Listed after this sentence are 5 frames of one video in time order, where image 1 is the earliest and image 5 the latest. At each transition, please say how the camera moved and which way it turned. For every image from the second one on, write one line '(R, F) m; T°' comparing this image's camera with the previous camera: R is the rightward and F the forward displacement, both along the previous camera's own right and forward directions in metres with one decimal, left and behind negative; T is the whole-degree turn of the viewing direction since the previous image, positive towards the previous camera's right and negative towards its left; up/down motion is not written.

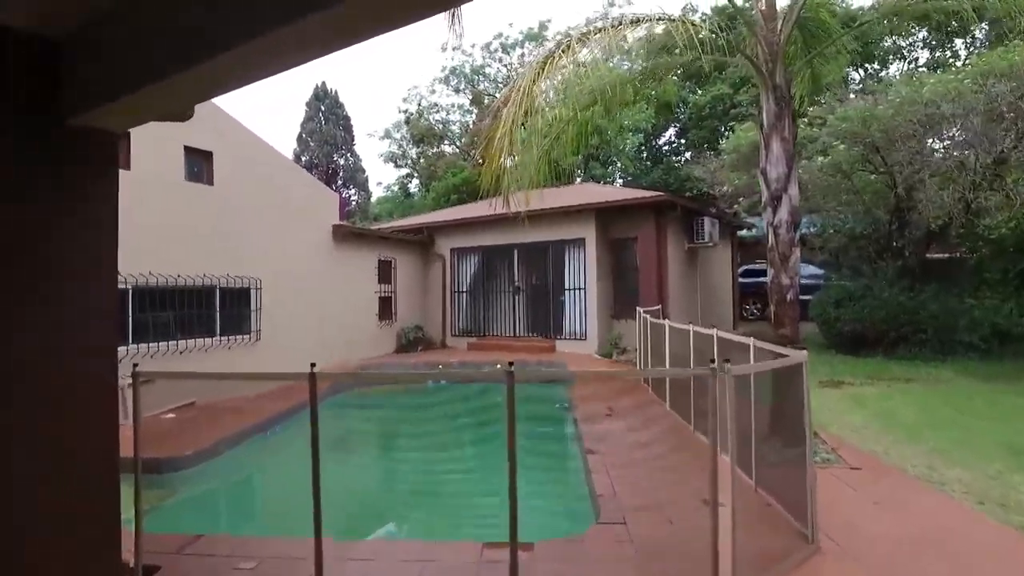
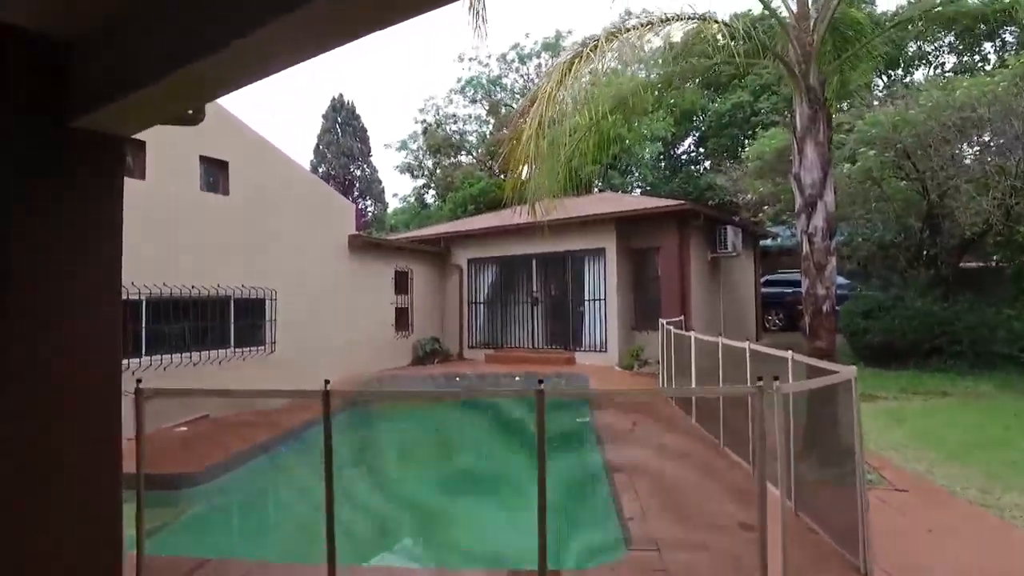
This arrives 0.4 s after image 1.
(0.0, +0.2) m; -1°
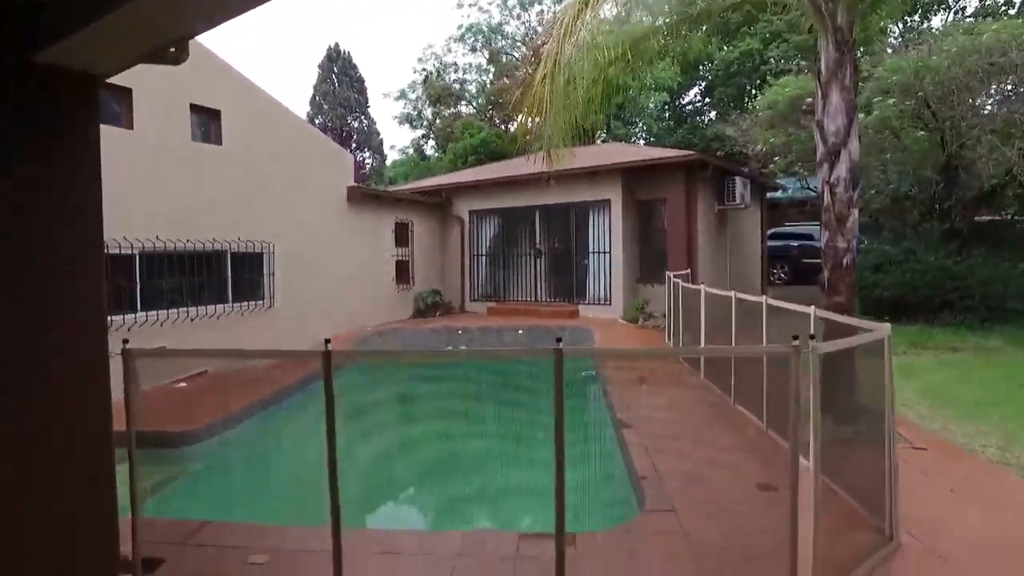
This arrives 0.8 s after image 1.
(-0.1, +0.2) m; 0°
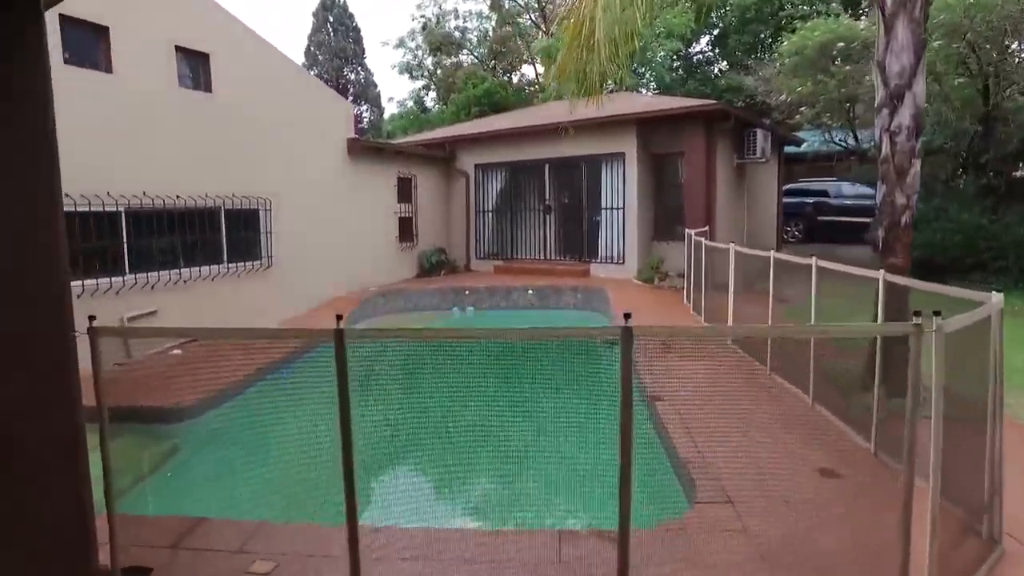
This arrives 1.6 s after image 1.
(-0.2, +0.5) m; 0°
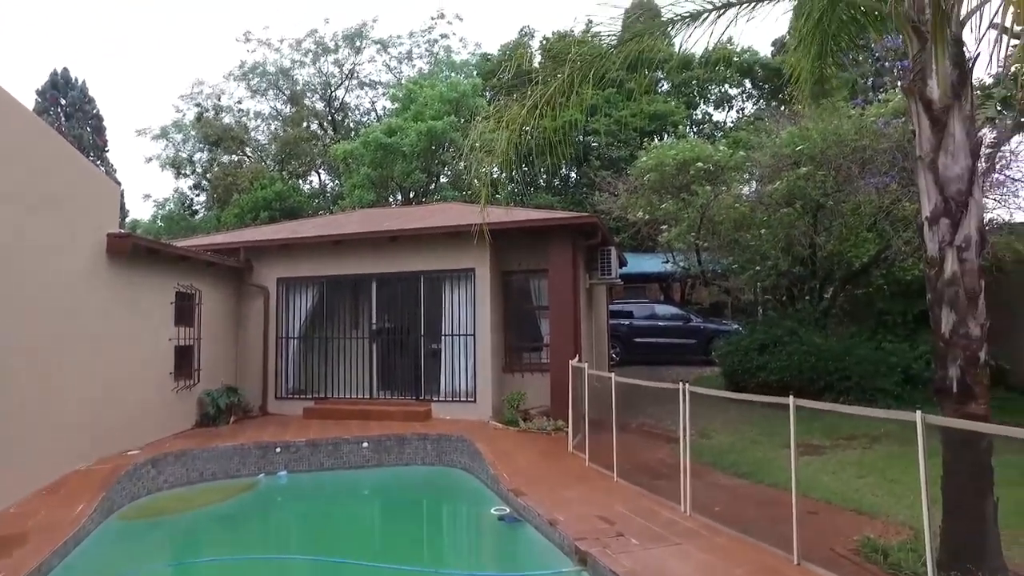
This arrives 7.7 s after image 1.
(-0.9, +2.2) m; +20°
